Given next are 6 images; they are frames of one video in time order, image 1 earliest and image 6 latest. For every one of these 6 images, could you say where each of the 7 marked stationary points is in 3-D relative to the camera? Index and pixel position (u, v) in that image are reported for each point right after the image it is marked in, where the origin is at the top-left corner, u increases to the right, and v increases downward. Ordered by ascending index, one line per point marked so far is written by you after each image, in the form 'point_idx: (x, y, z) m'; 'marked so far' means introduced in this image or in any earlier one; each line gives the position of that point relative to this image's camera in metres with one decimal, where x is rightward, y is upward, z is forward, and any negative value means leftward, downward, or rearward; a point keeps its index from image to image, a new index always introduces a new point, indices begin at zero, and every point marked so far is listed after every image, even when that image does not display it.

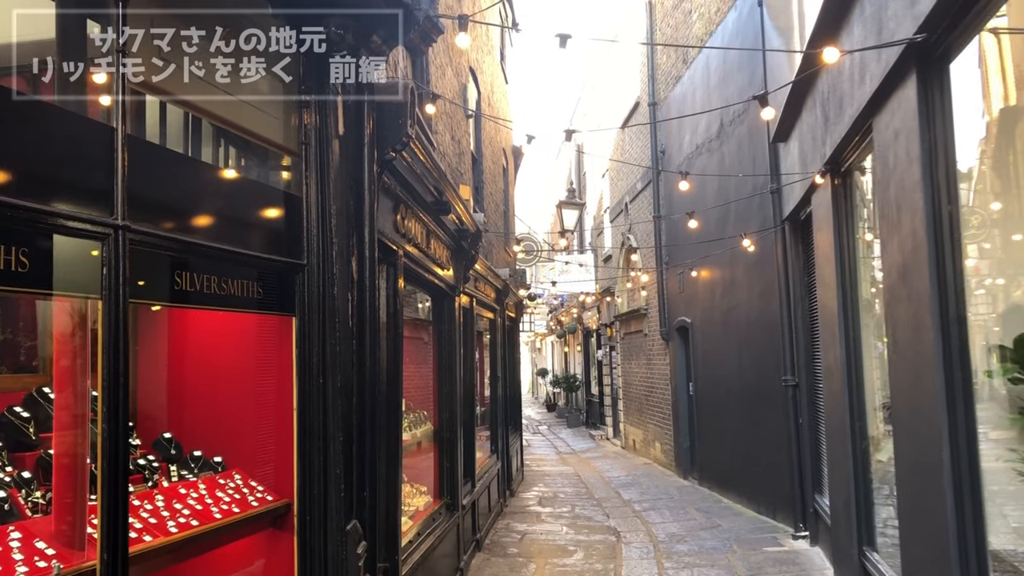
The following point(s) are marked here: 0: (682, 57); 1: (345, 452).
0: (+2.2, +3.0, +12.1) m
1: (-0.6, -0.6, +3.6) m
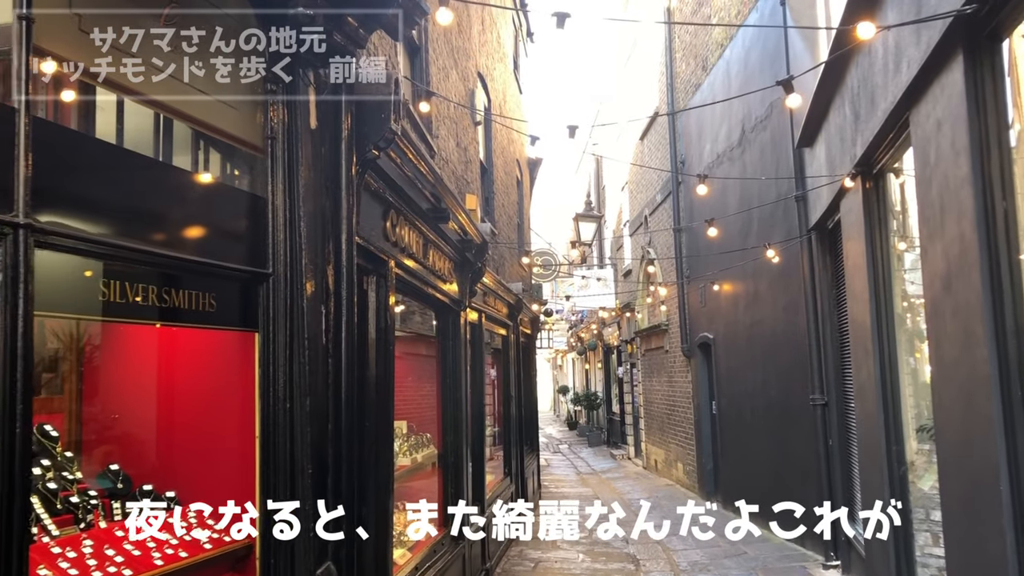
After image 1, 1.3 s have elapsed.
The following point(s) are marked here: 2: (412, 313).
0: (+2.3, +2.8, +11.7) m
1: (-0.6, -0.7, +3.2) m
2: (-0.6, -0.2, +5.7) m
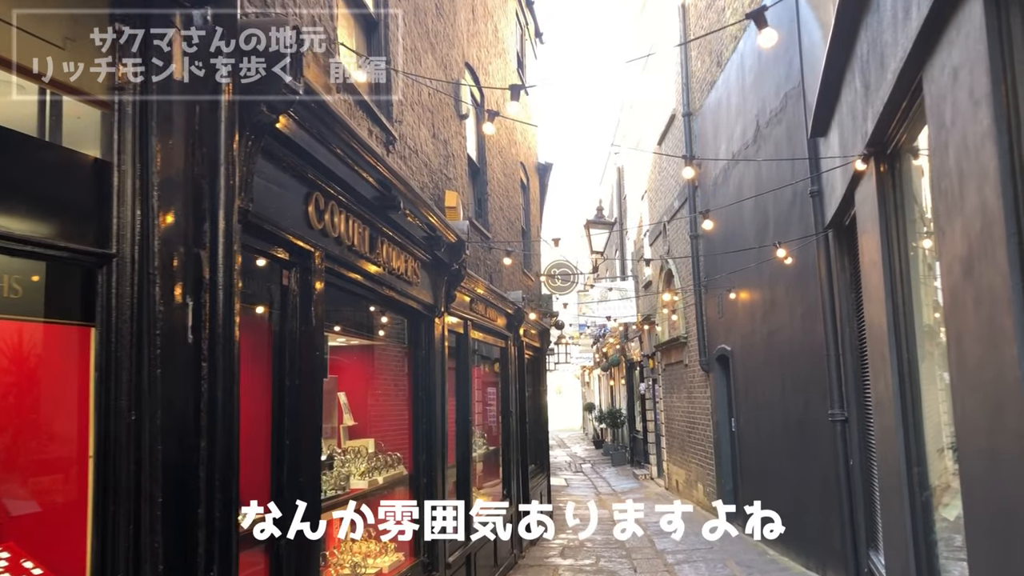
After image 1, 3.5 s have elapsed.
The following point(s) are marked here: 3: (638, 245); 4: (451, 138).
0: (+2.4, +2.7, +11.1) m
1: (-0.9, -0.6, +2.6) m
2: (-0.8, -0.2, +5.2) m
3: (+2.5, +0.9, +18.8) m
4: (-0.4, +1.1, +6.8) m
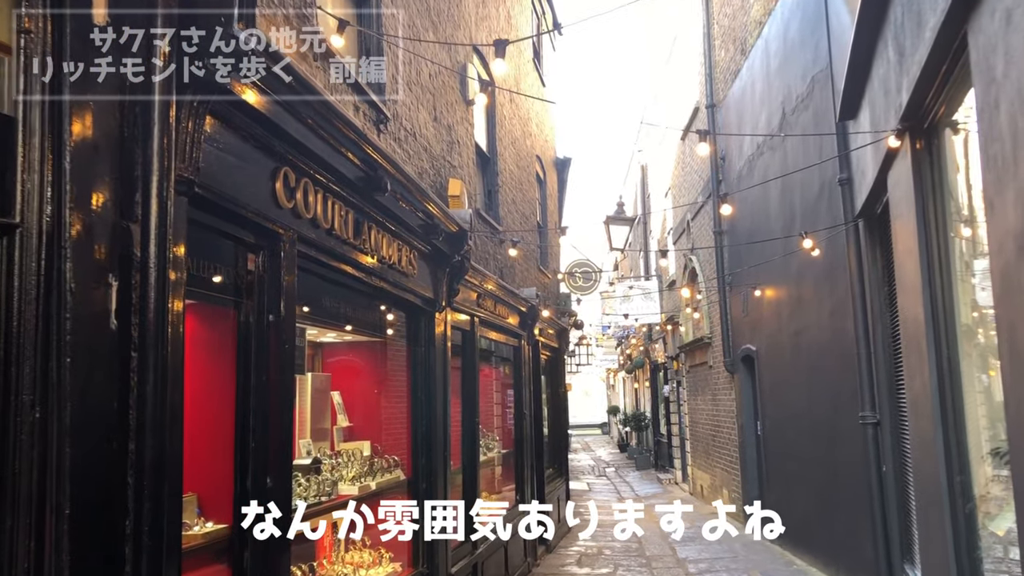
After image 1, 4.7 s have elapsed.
0: (+2.6, +2.7, +10.6) m
1: (-1.0, -0.6, +2.2) m
2: (-0.8, -0.1, +4.8) m
3: (+2.9, +0.9, +18.3) m
4: (-0.4, +1.1, +6.5) m
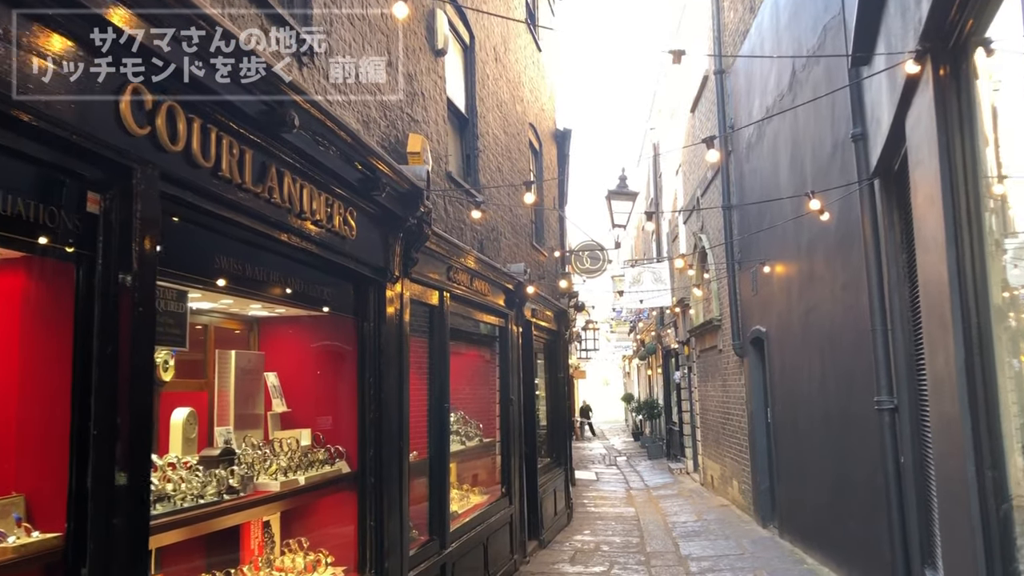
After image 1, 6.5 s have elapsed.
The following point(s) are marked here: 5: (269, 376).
0: (+2.5, +2.9, +9.9) m
1: (-1.2, -0.4, +1.5) m
2: (-1.0, 0.0, +4.1) m
3: (+3.0, +1.2, +17.6) m
4: (-0.6, +1.3, +5.8) m
5: (-1.1, -0.4, +4.5) m
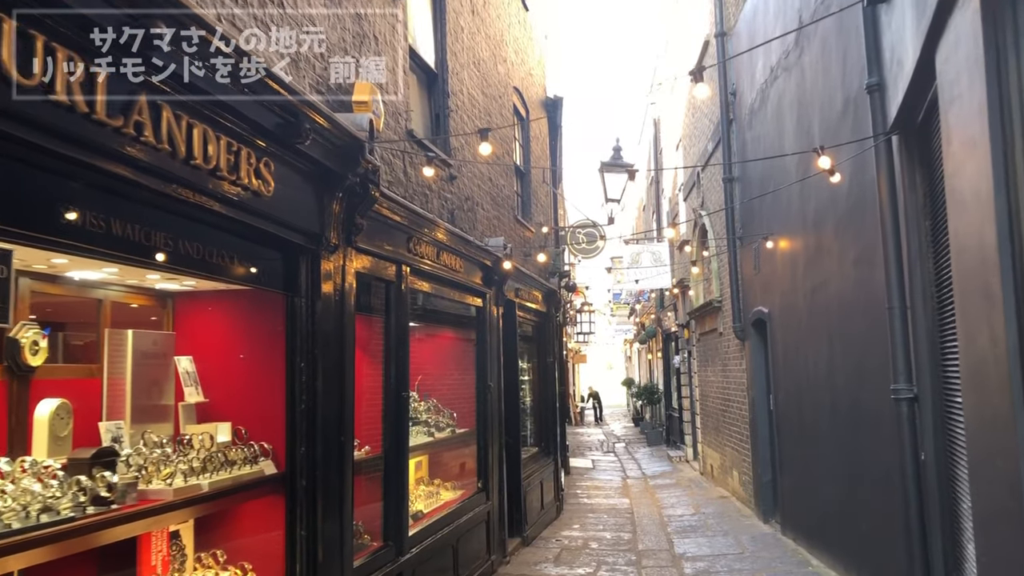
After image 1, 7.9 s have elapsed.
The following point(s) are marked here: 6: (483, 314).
0: (+2.3, +3.2, +9.1) m
1: (-1.4, -0.4, +0.8) m
2: (-1.2, +0.1, +3.4) m
3: (+2.9, +1.5, +16.8) m
4: (-0.8, +1.5, +5.0) m
5: (-1.3, -0.3, +3.7) m
6: (-0.2, -0.2, +7.7) m
